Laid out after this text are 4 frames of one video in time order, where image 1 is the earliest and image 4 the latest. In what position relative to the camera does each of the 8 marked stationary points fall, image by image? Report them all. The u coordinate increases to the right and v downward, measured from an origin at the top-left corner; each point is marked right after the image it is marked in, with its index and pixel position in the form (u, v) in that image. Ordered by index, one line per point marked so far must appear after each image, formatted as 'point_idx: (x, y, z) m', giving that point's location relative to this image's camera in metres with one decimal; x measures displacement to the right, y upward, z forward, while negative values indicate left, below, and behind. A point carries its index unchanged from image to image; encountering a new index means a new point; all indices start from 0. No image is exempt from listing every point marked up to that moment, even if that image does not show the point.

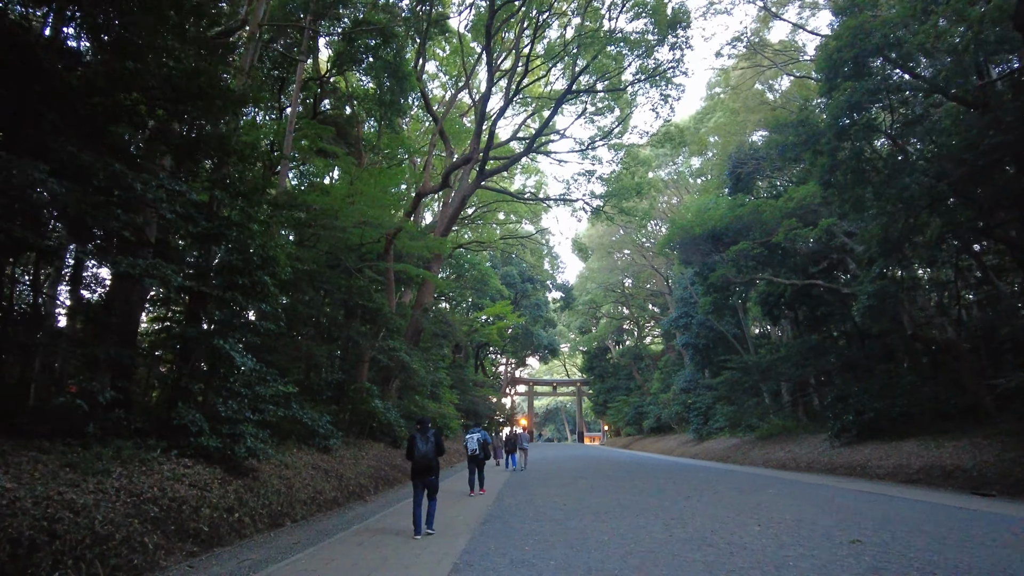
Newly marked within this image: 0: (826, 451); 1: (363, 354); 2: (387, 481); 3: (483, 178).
0: (+9.1, -4.7, +17.7) m
1: (-3.6, -1.5, +15.3) m
2: (-2.6, -4.0, +12.6) m
3: (-0.9, +3.6, +19.7) m
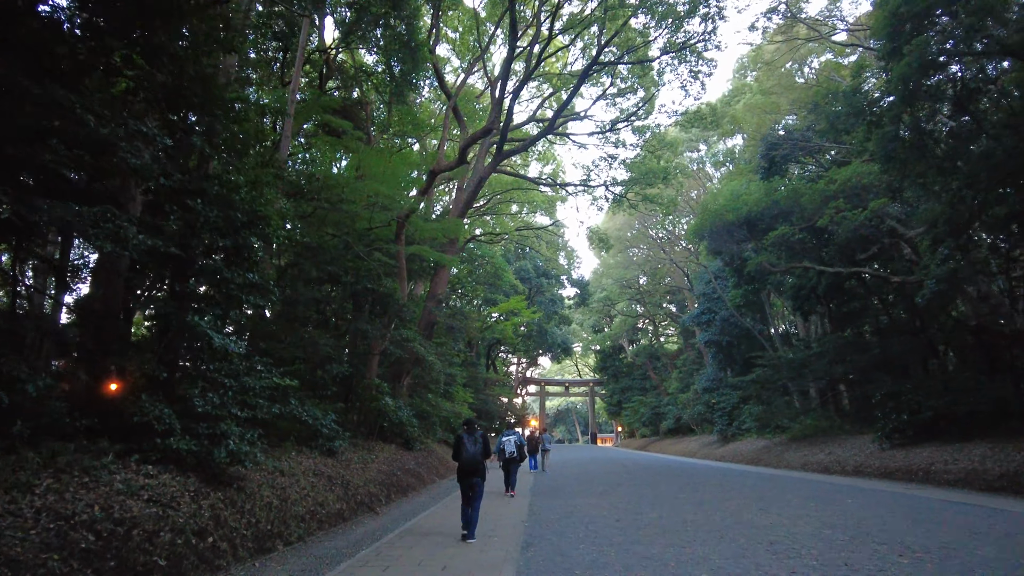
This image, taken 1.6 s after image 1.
0: (+9.6, -4.4, +16.2) m
1: (-3.1, -1.2, +14.0) m
2: (-2.1, -3.7, +11.3) m
3: (-0.4, +3.9, +18.4) m
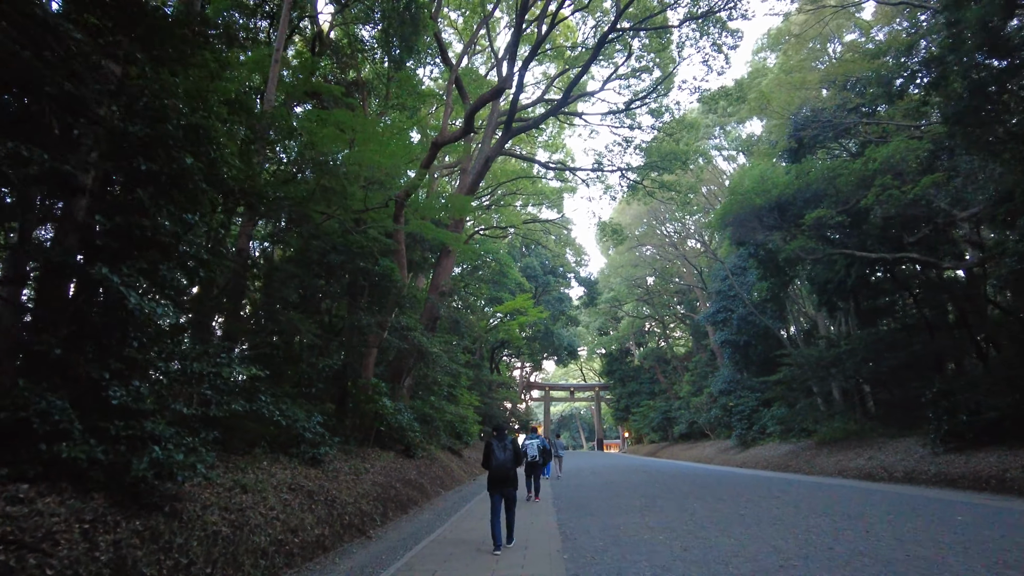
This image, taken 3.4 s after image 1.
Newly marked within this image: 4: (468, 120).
0: (+9.9, -4.1, +14.6) m
1: (-2.8, -1.0, +12.4) m
2: (-1.8, -3.4, +9.7) m
3: (-0.1, +4.1, +16.9) m
4: (-1.1, +4.0, +14.5) m
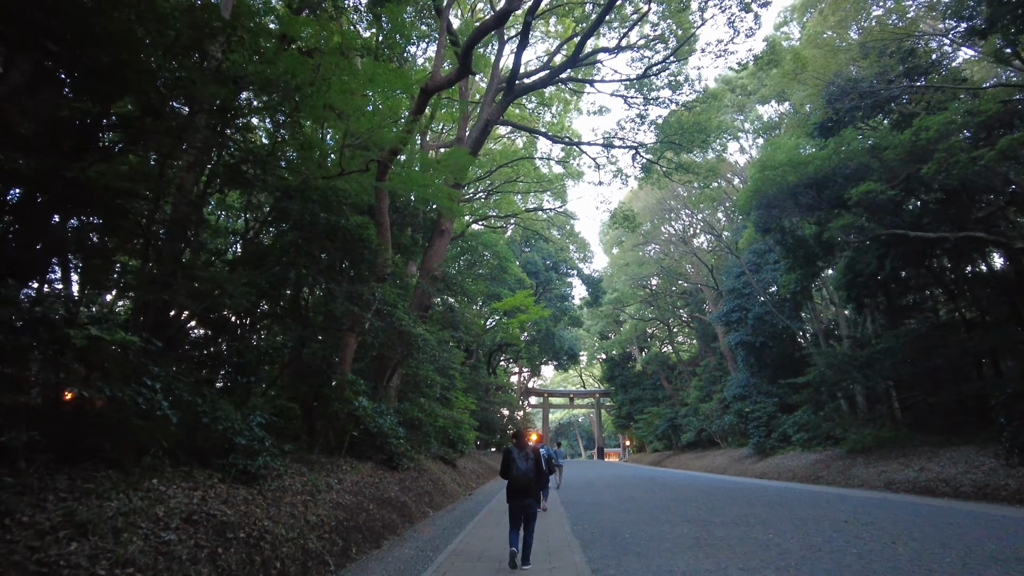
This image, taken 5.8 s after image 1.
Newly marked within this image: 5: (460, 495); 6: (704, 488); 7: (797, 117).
0: (+10.0, -3.7, +12.5) m
1: (-2.7, -0.6, +10.3) m
2: (-1.7, -3.0, +7.6) m
3: (-0.1, +4.5, +14.9) m
4: (-1.0, +4.3, +12.5) m
5: (-1.4, -5.6, +16.6) m
6: (+4.8, -4.9, +15.1) m
7: (+8.9, +5.3, +19.2) m
